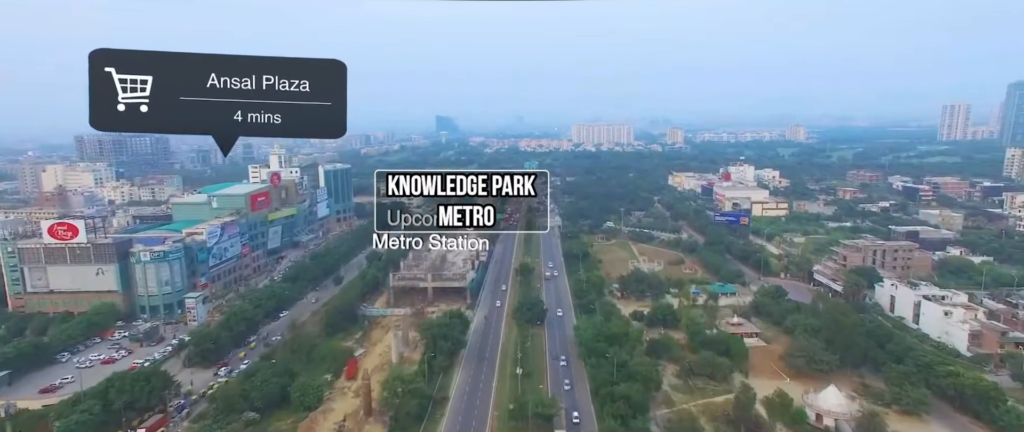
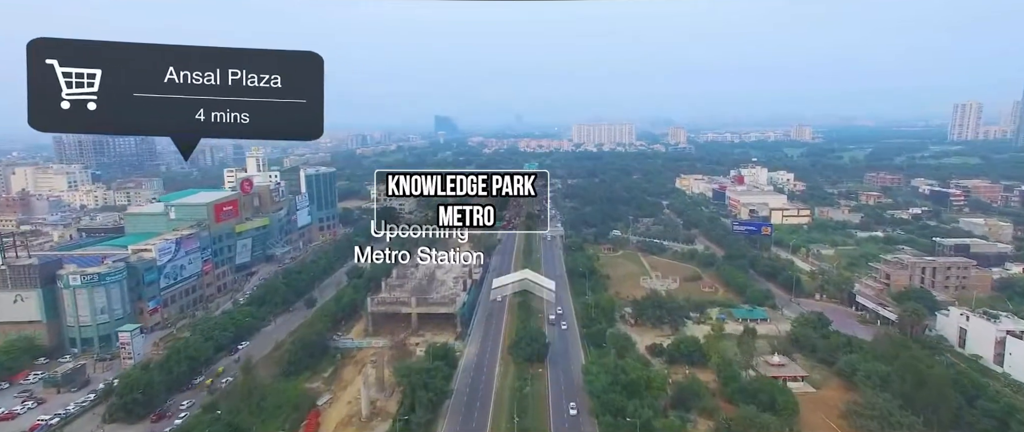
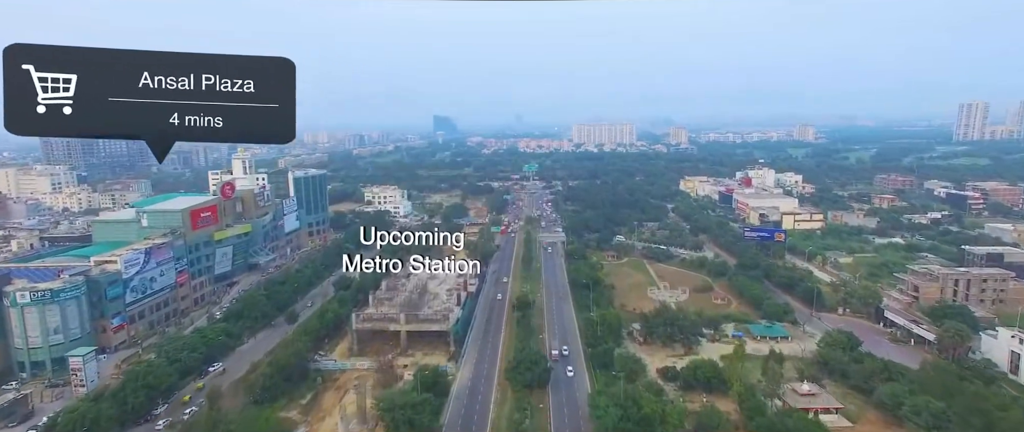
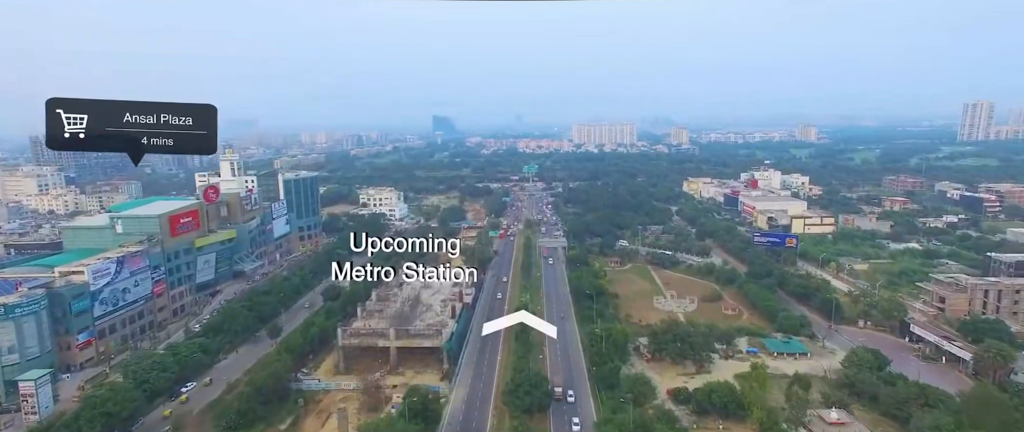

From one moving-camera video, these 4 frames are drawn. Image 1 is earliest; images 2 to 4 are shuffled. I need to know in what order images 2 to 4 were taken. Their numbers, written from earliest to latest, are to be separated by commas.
2, 3, 4
